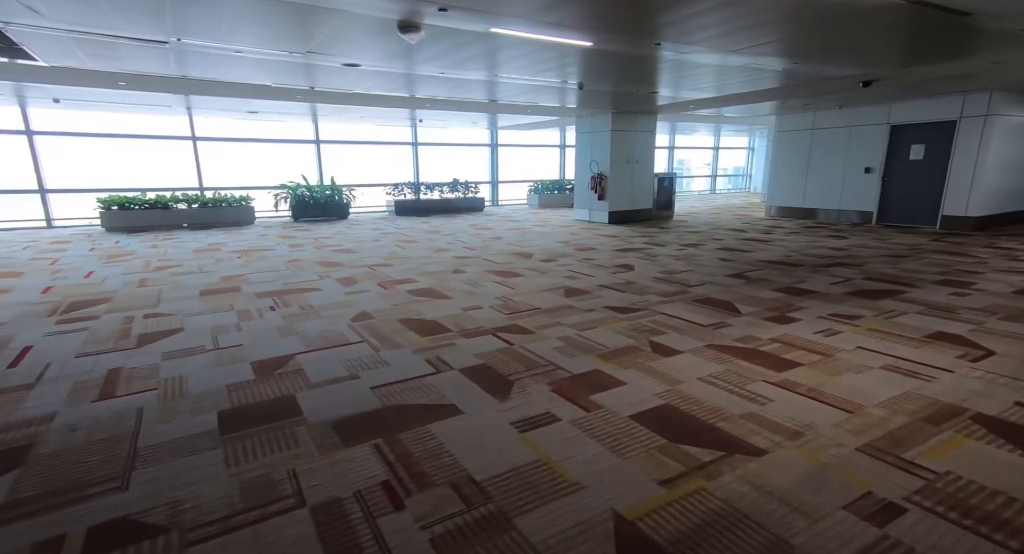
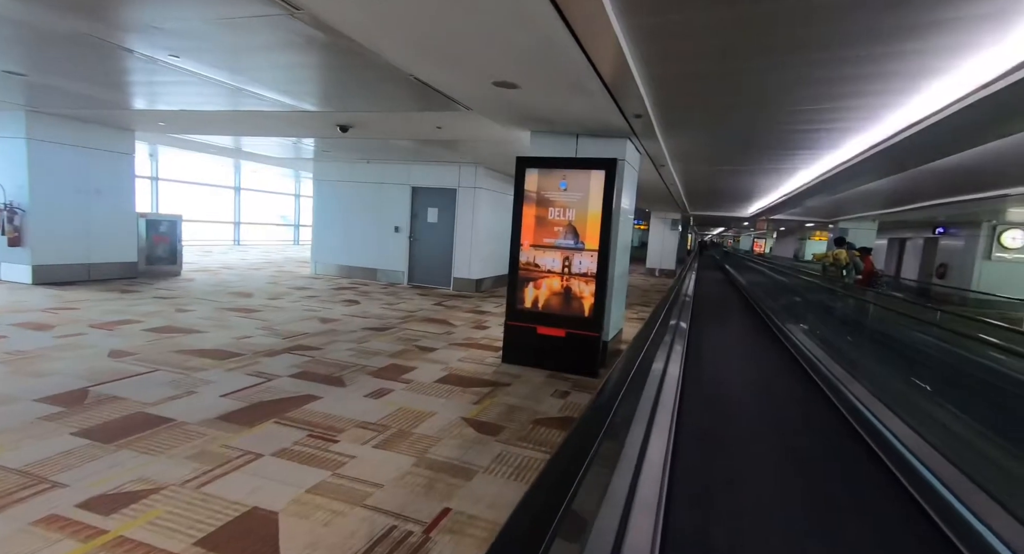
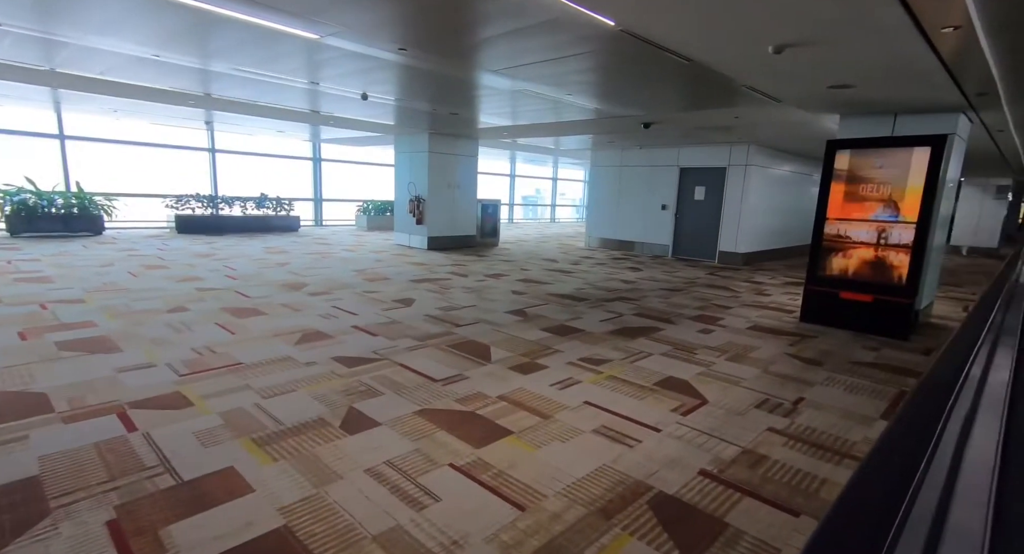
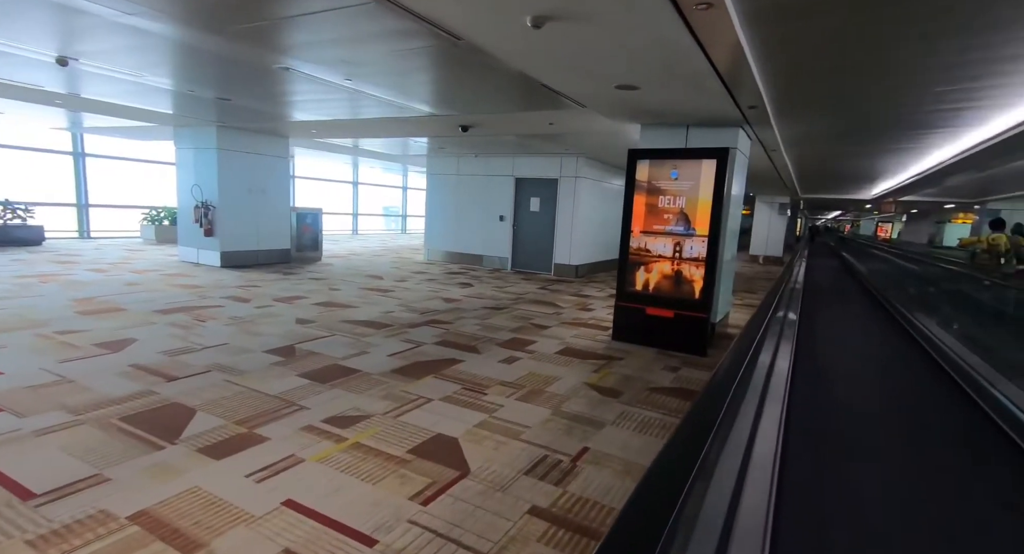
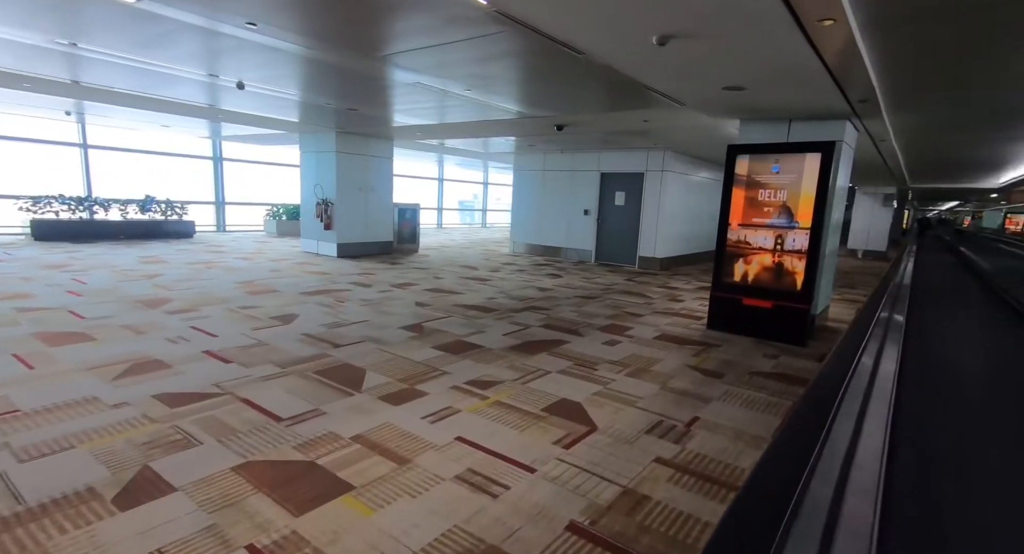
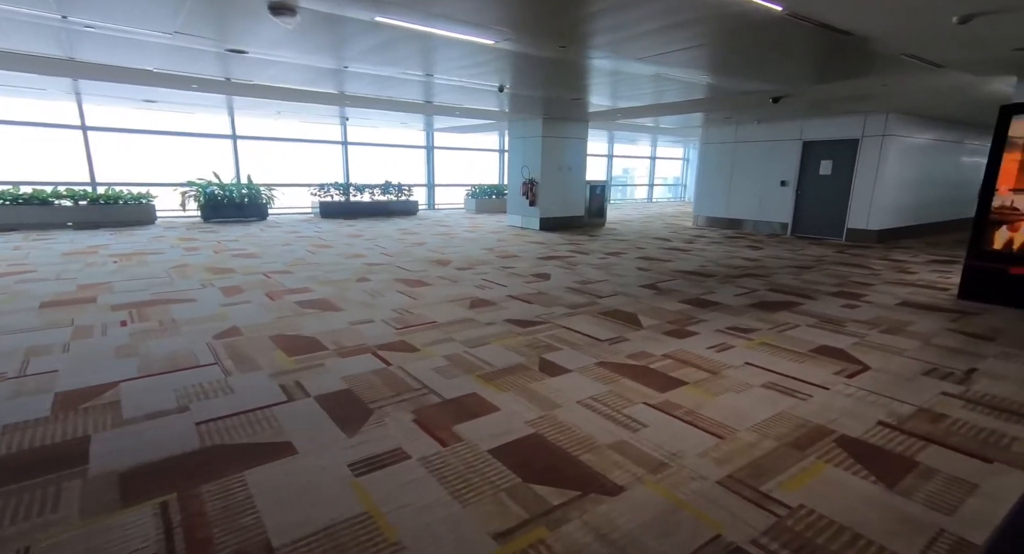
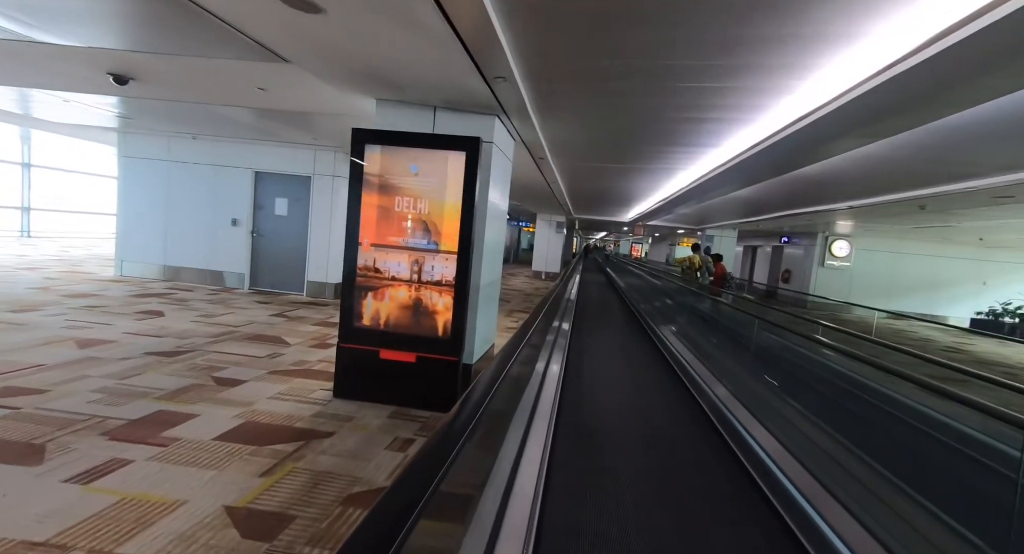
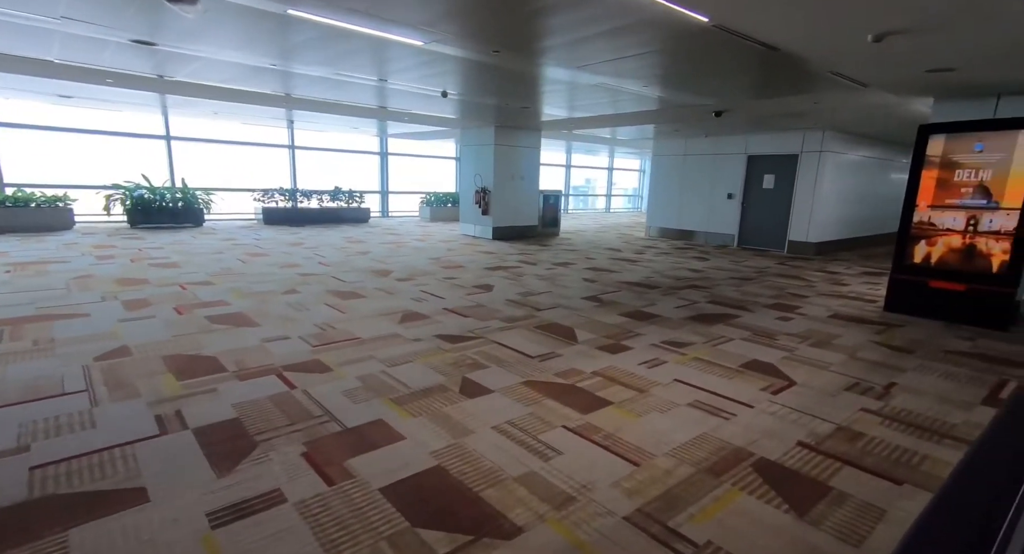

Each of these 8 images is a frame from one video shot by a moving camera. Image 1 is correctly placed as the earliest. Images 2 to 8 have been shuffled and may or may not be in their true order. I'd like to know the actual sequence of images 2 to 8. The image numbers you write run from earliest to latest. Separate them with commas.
6, 8, 3, 5, 4, 2, 7
